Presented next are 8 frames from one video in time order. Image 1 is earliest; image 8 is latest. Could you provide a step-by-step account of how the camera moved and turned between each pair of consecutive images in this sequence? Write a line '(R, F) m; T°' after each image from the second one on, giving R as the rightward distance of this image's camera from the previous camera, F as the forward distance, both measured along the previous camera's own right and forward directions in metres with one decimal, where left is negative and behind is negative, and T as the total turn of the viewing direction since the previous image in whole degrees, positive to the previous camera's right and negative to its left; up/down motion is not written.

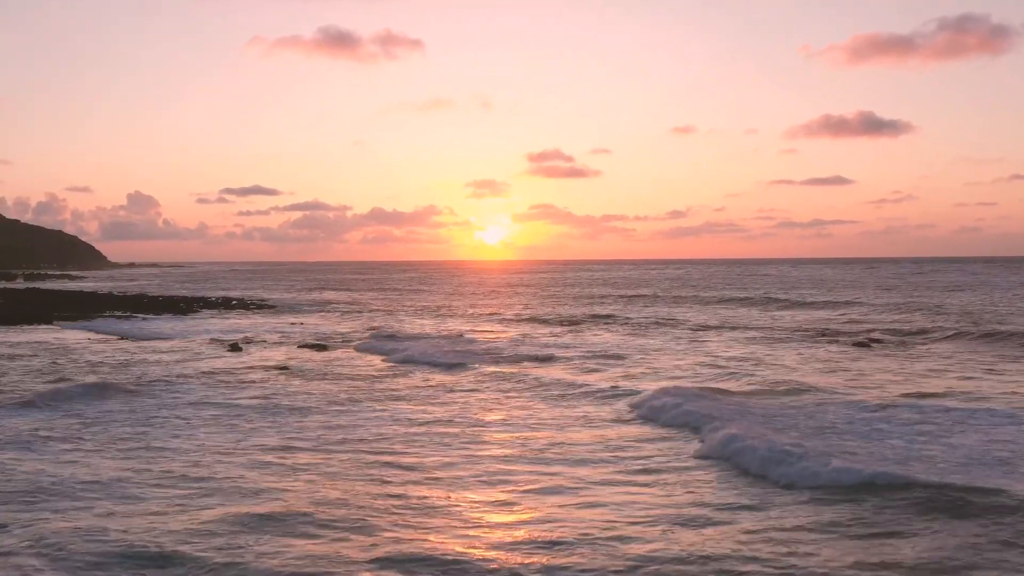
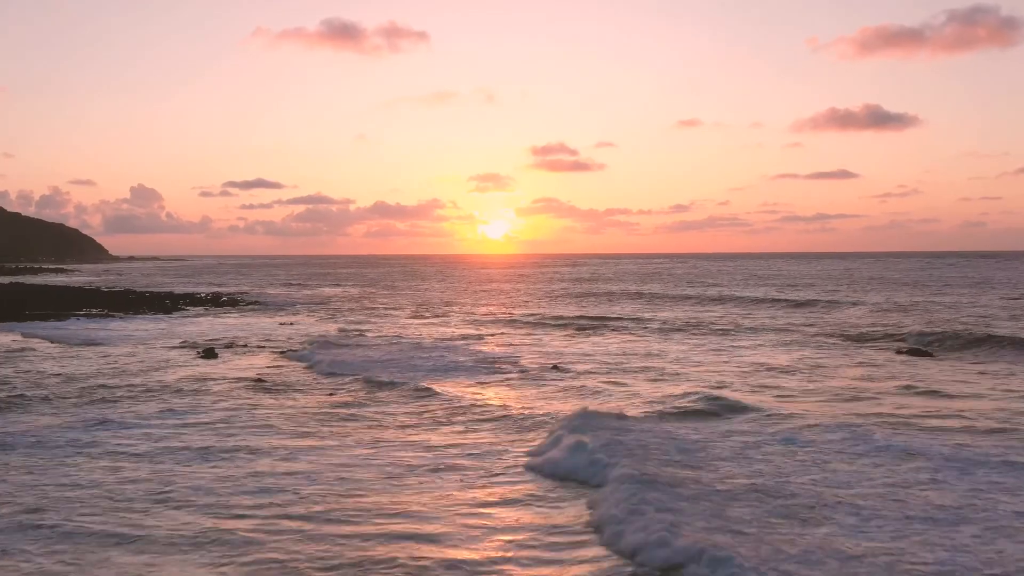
(-0.1, +3.2) m; 0°
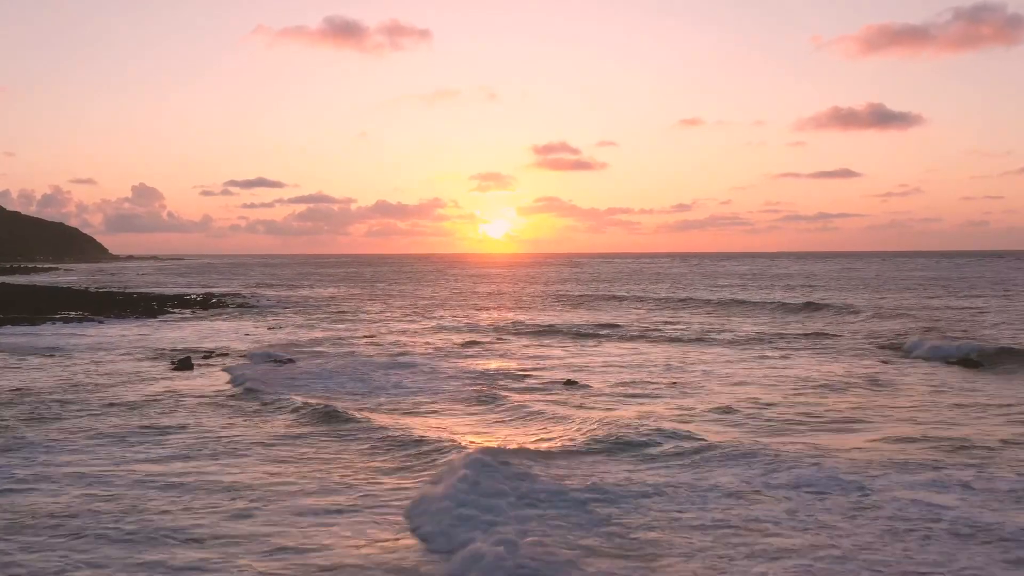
(-0.1, +2.5) m; 0°
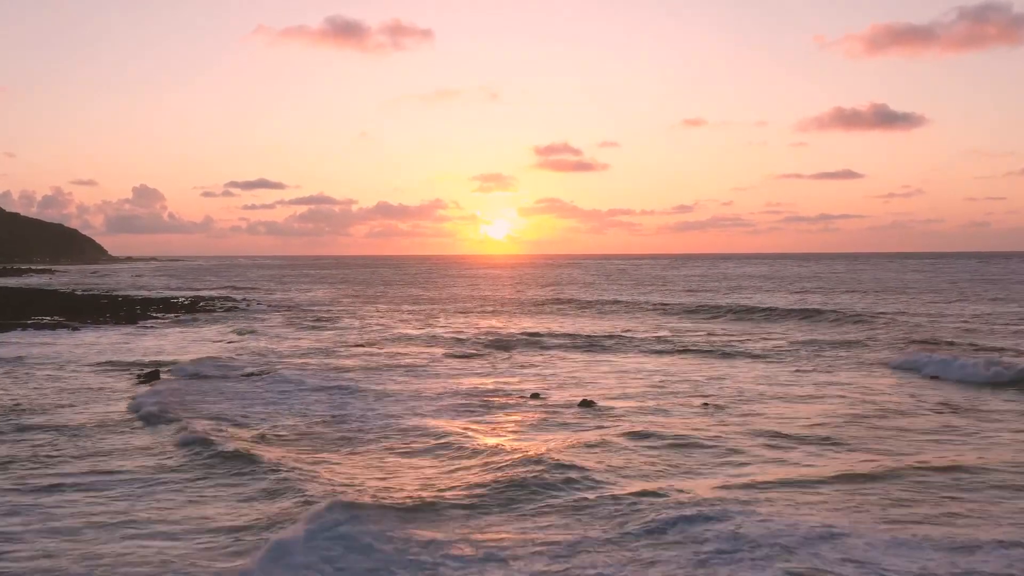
(-0.2, +2.8) m; 0°
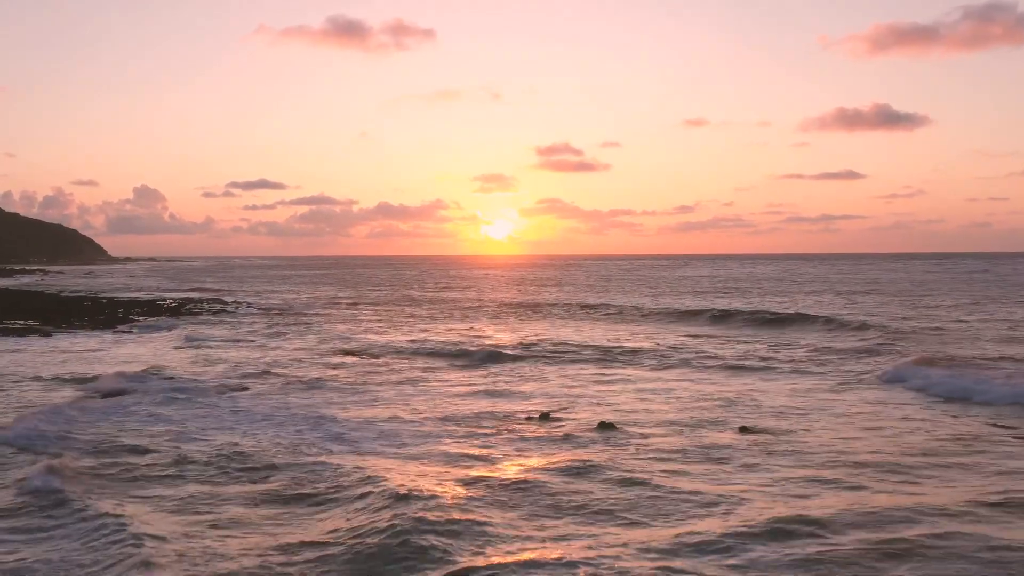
(-0.1, +2.5) m; 0°
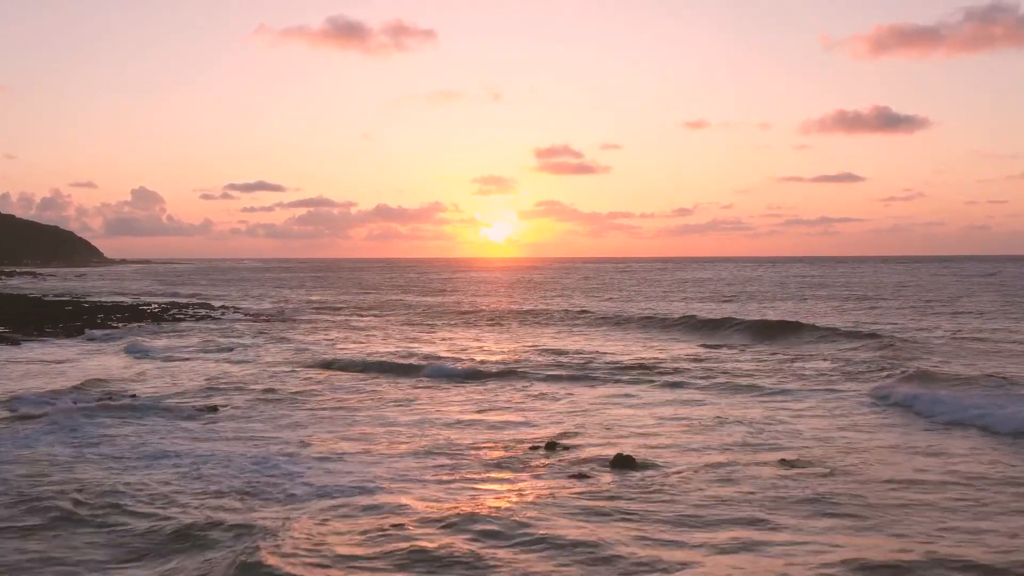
(-0.1, +2.3) m; 0°
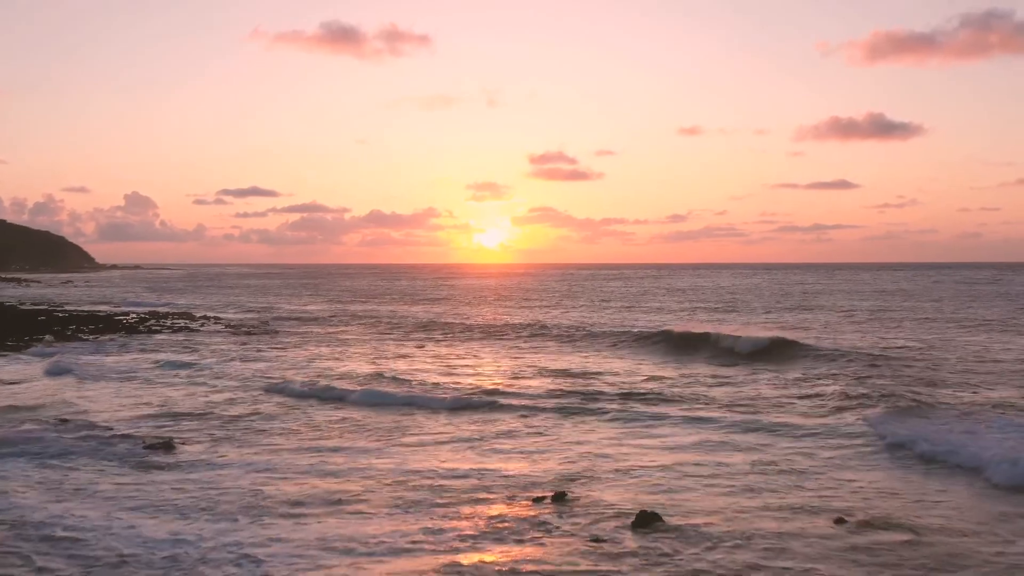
(-0.1, +2.4) m; 0°
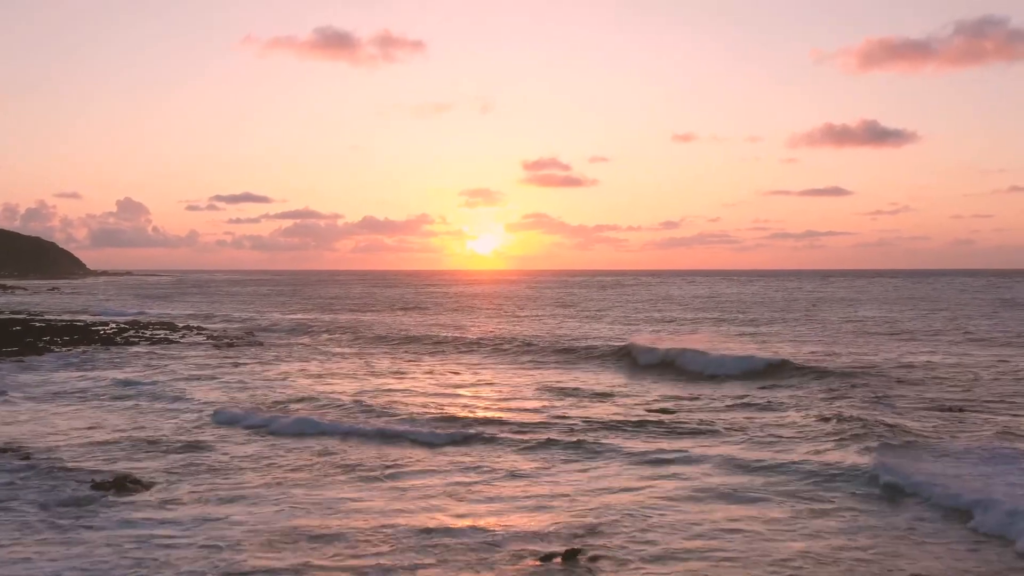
(-0.2, +2.1) m; 0°
